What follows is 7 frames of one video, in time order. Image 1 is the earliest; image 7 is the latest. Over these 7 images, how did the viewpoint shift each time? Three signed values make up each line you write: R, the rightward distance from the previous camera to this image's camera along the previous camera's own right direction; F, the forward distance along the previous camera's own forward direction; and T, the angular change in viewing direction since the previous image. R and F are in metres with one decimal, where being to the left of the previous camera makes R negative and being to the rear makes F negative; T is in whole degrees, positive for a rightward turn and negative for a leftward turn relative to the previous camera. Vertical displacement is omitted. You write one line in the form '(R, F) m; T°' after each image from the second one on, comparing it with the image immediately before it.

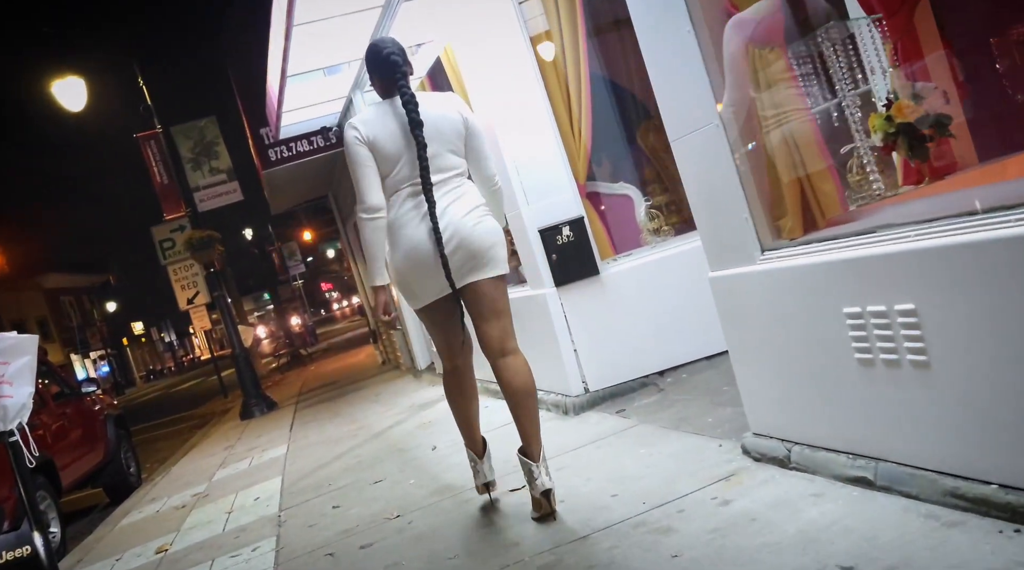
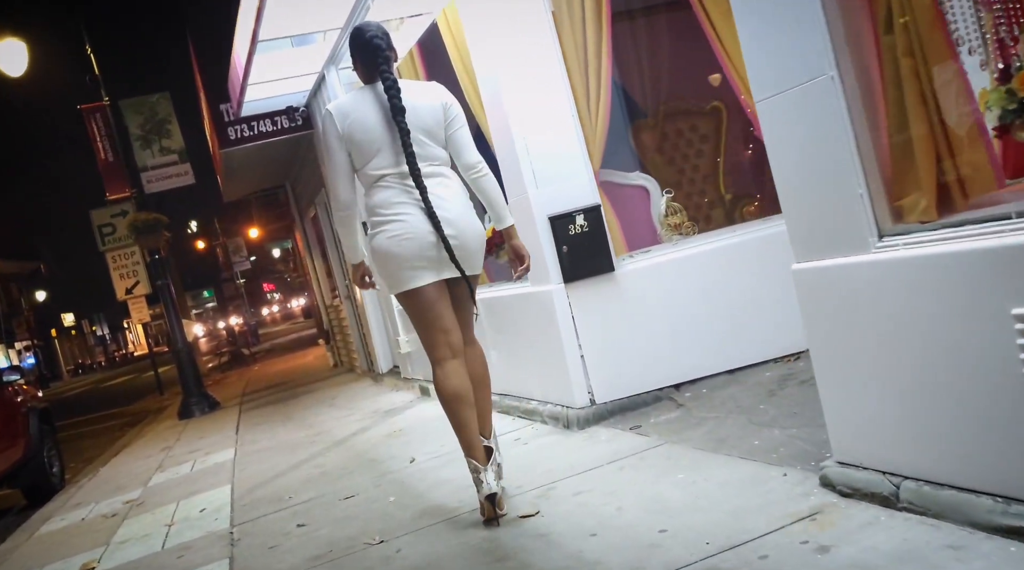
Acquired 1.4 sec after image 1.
(-0.3, +0.7) m; +4°
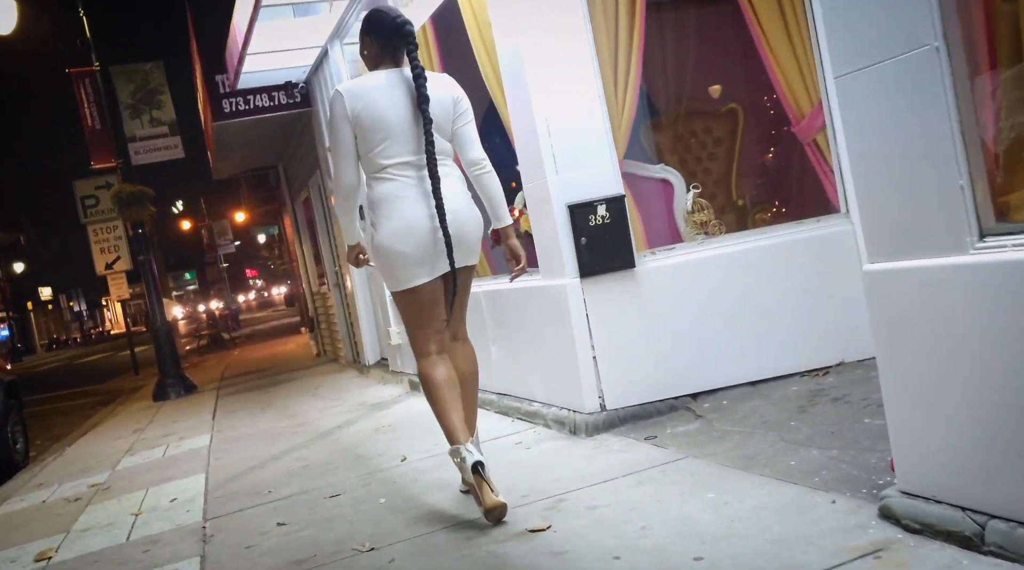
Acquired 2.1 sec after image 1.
(-0.1, +0.4) m; +1°
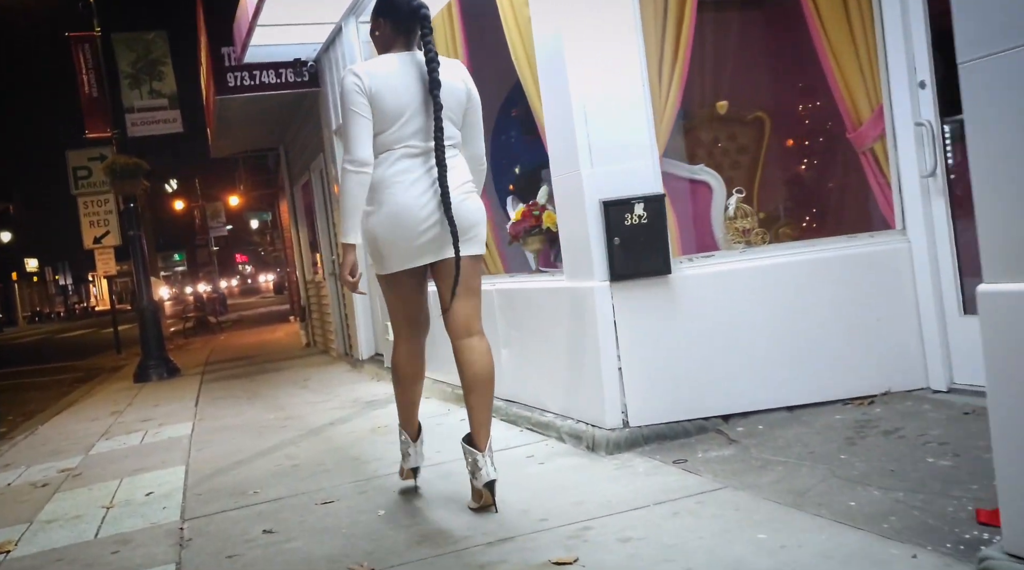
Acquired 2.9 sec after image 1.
(-0.2, +0.4) m; +1°
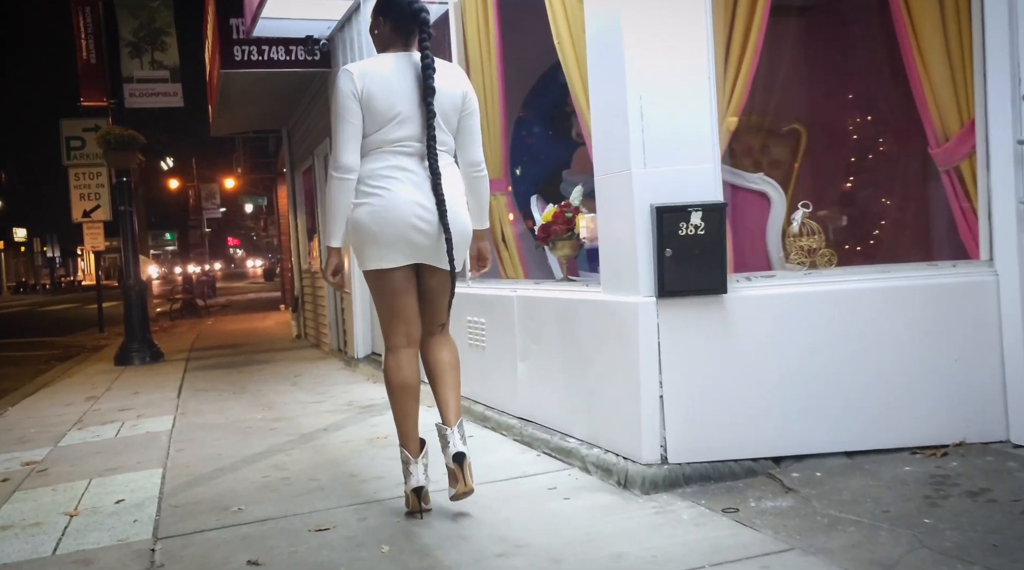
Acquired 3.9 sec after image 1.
(-0.2, +0.5) m; +1°
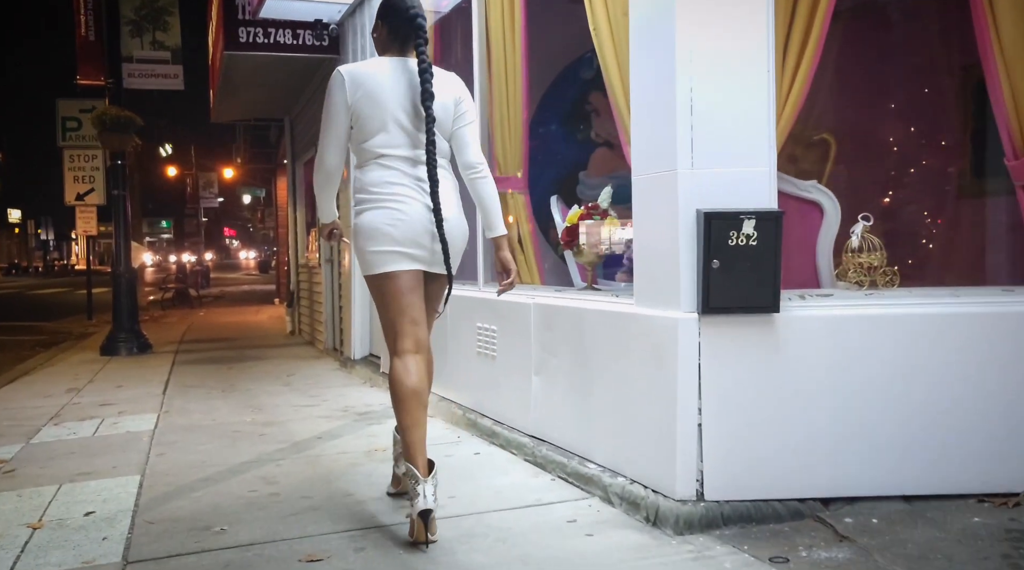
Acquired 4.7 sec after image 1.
(-0.1, +0.4) m; 0°
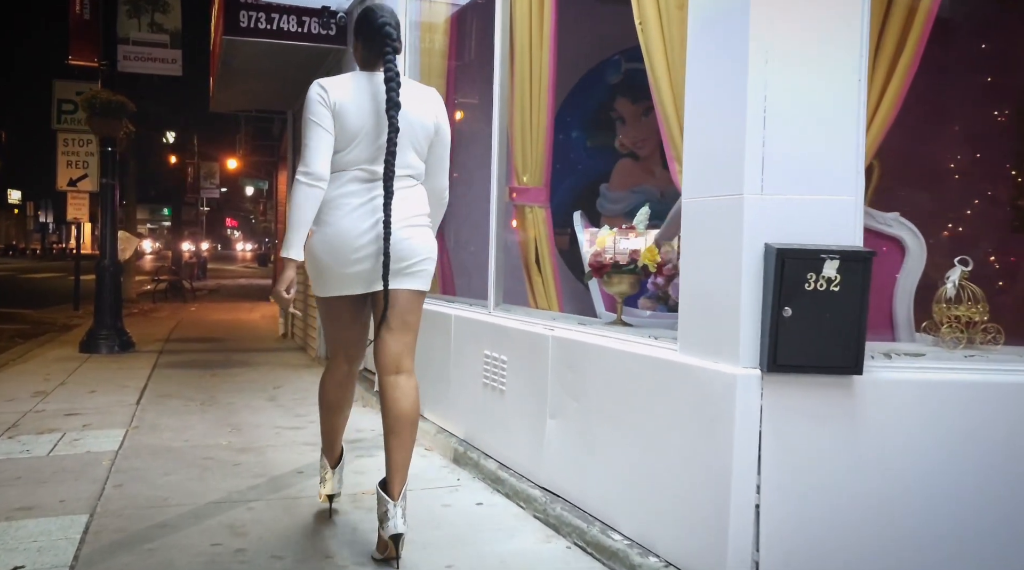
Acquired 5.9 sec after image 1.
(-0.1, +0.6) m; 0°
